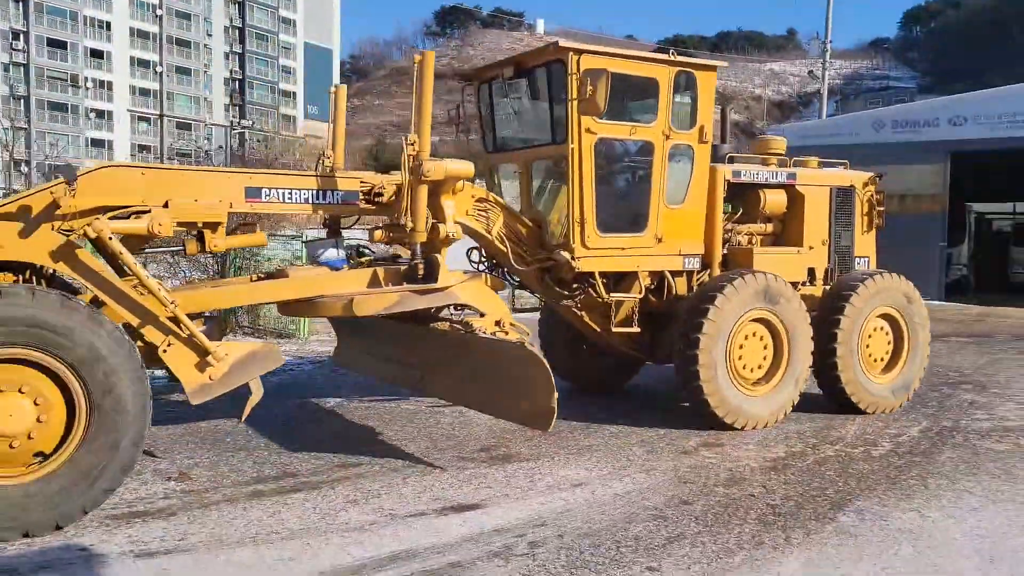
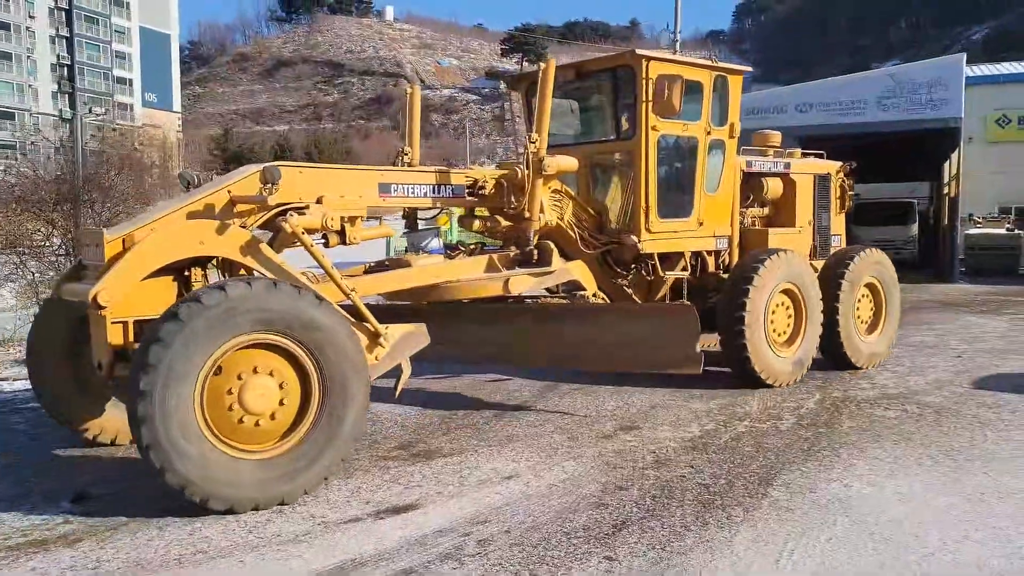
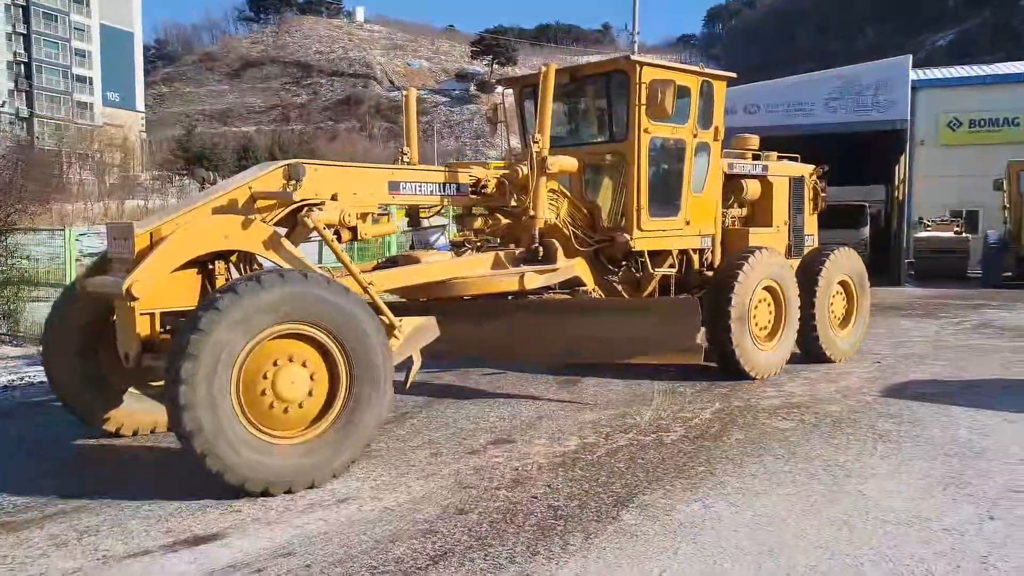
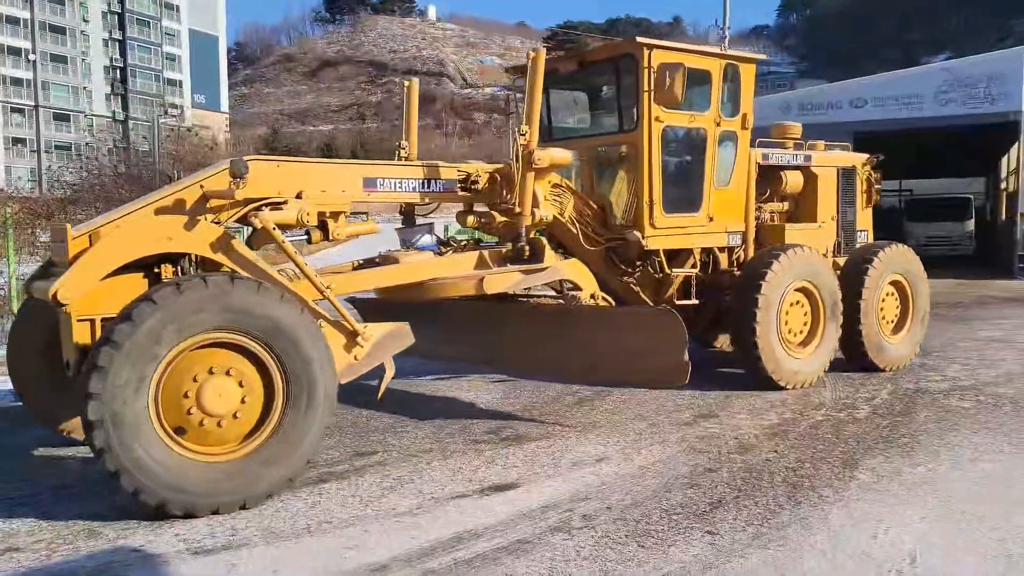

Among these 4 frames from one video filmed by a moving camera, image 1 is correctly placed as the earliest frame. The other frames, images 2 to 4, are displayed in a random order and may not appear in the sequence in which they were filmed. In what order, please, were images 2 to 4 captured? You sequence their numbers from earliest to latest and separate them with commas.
4, 2, 3
